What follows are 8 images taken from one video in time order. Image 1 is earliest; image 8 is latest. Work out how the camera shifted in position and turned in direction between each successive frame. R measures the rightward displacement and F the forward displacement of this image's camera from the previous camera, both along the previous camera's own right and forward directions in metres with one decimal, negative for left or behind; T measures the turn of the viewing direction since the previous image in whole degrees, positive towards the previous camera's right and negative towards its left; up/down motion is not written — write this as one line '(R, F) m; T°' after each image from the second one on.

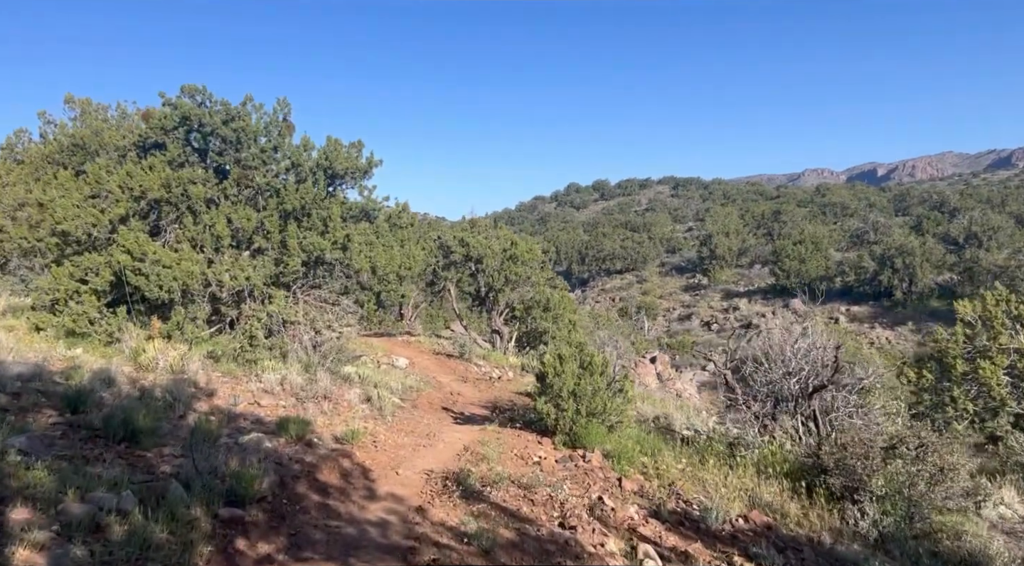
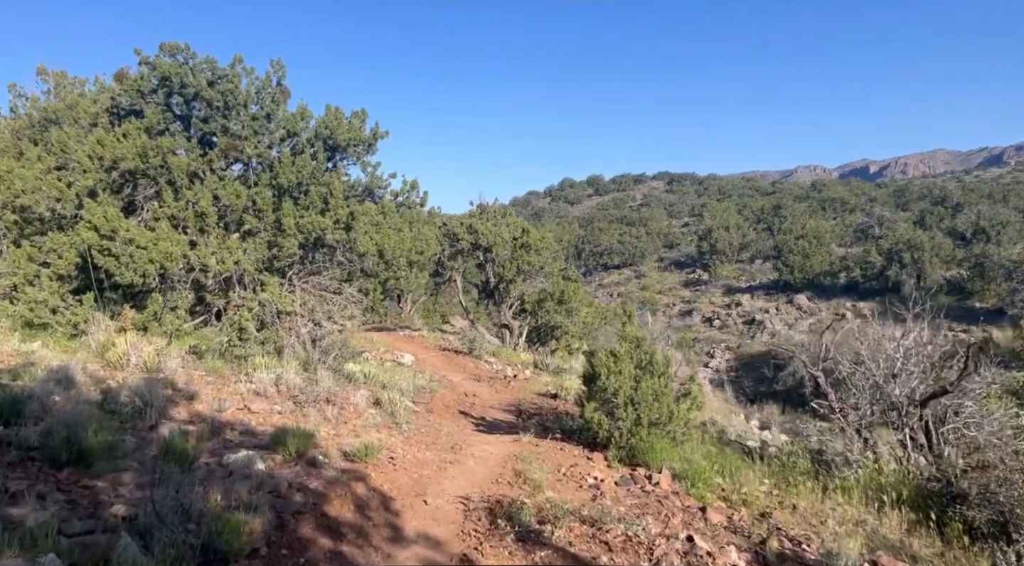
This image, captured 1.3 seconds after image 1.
(-0.5, +1.4) m; +1°
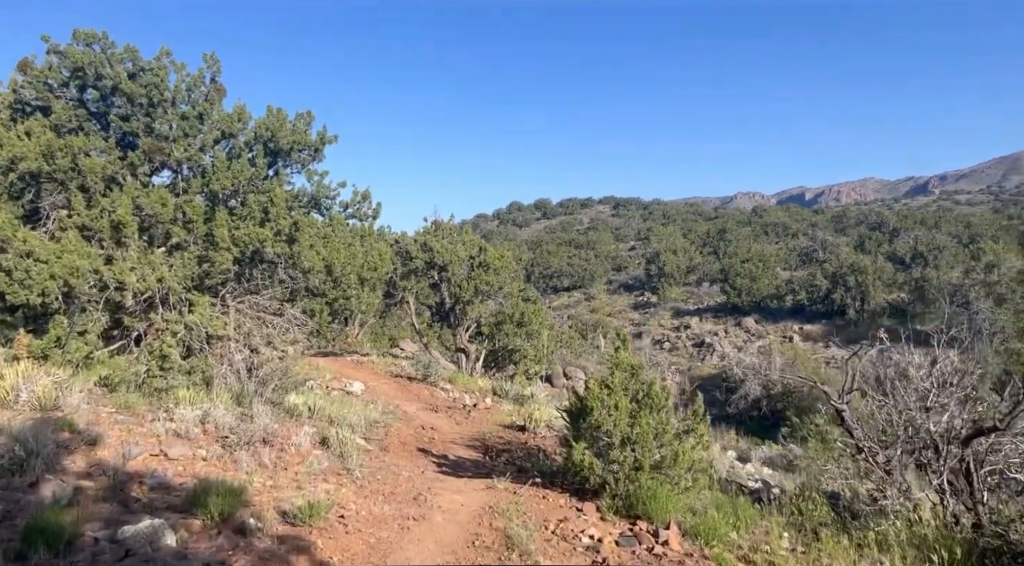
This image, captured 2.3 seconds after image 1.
(-0.3, +1.0) m; +5°
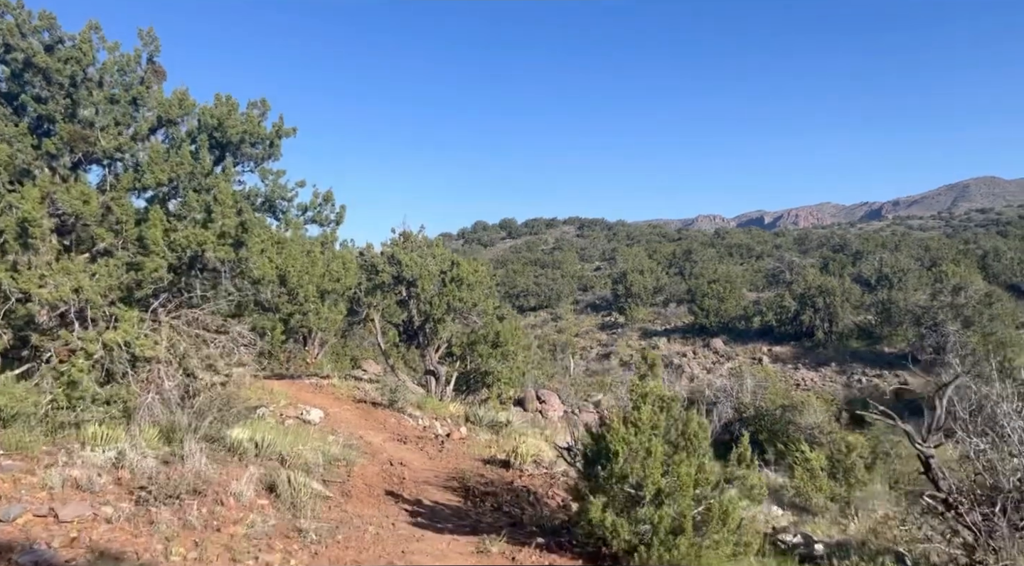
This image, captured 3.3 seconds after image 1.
(-0.3, +1.2) m; +3°
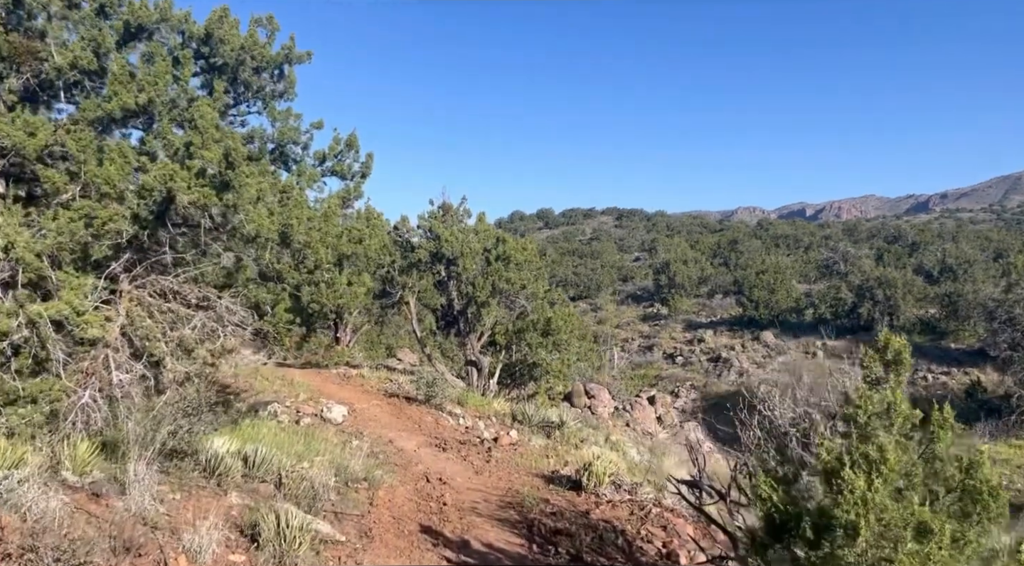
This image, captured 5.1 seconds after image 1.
(-0.4, +2.1) m; -3°
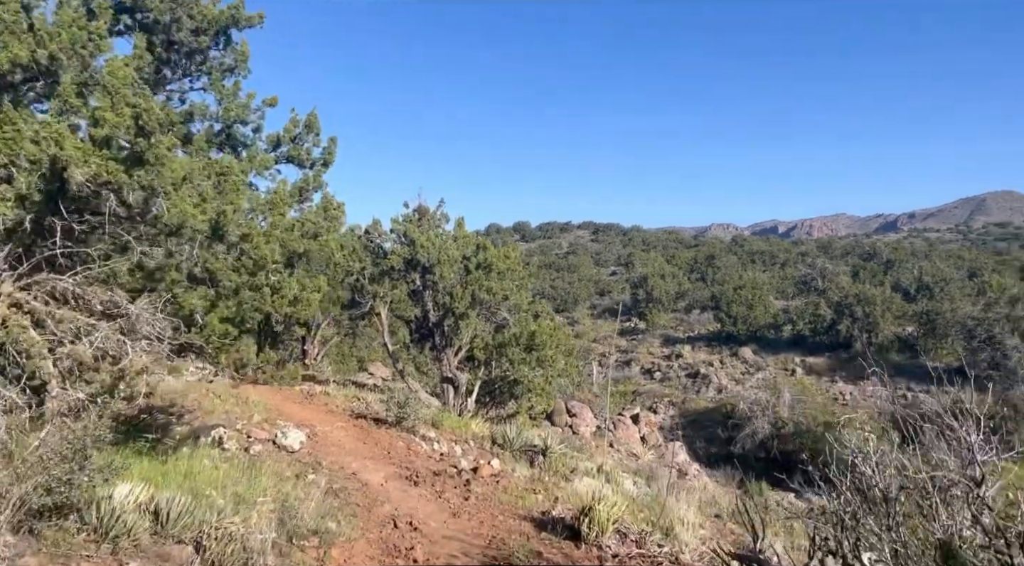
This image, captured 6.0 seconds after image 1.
(-0.1, +1.1) m; +2°
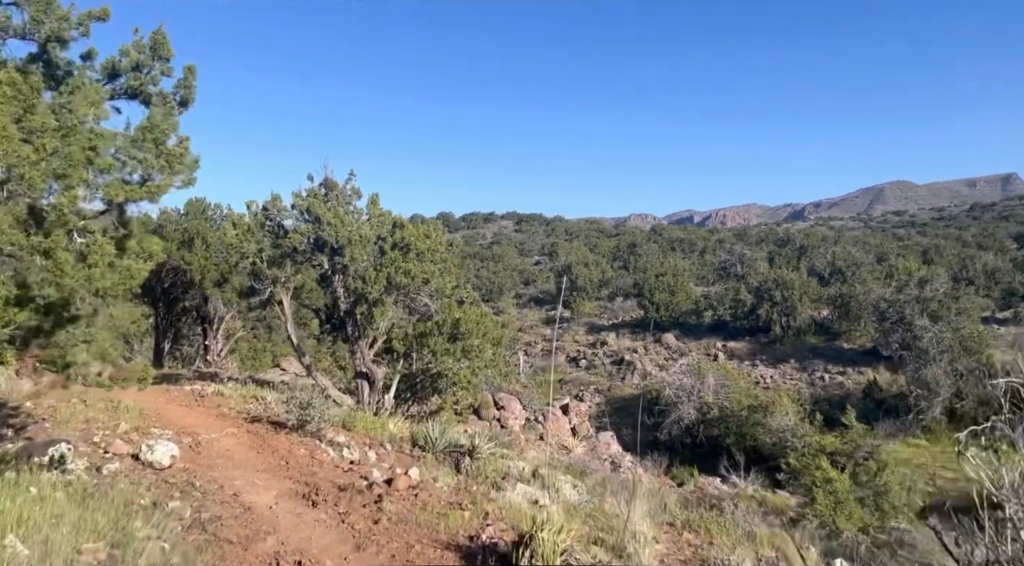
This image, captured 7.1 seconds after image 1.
(+0.1, +1.2) m; +7°
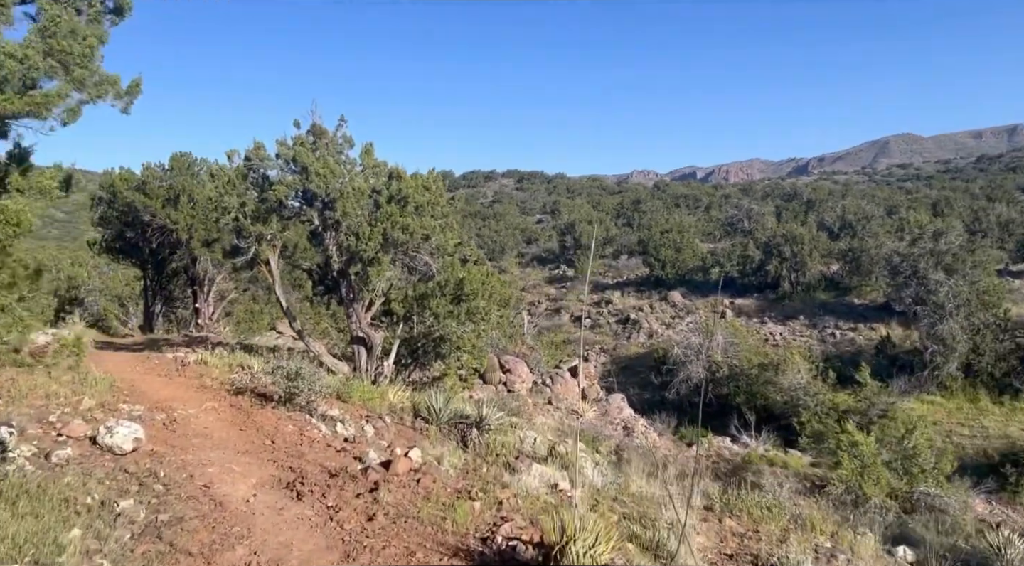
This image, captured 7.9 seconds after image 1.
(-0.1, +1.0) m; 0°
